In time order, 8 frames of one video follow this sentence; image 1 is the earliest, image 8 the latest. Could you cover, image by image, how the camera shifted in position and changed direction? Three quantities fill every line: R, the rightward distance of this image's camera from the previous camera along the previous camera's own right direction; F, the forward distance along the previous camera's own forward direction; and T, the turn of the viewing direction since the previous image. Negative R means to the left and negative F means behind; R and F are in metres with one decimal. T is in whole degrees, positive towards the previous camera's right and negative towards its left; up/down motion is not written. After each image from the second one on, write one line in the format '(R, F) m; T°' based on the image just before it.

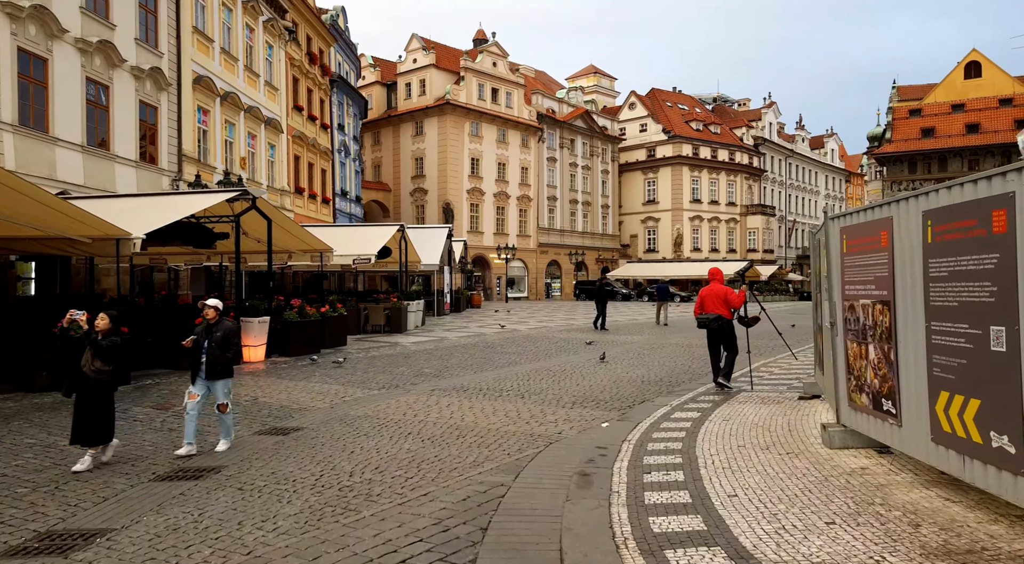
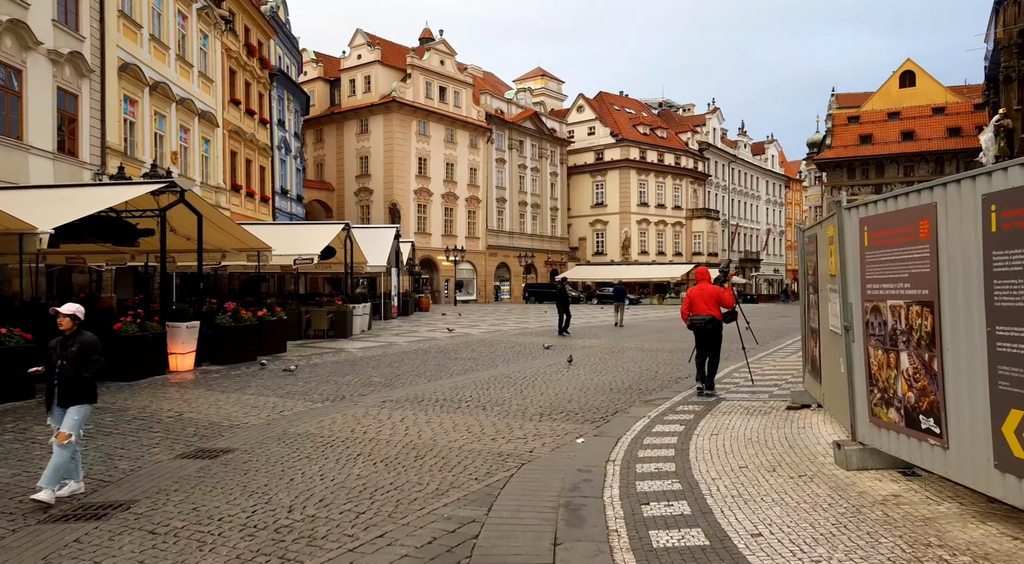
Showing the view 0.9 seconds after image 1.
(-0.2, +1.0) m; +4°
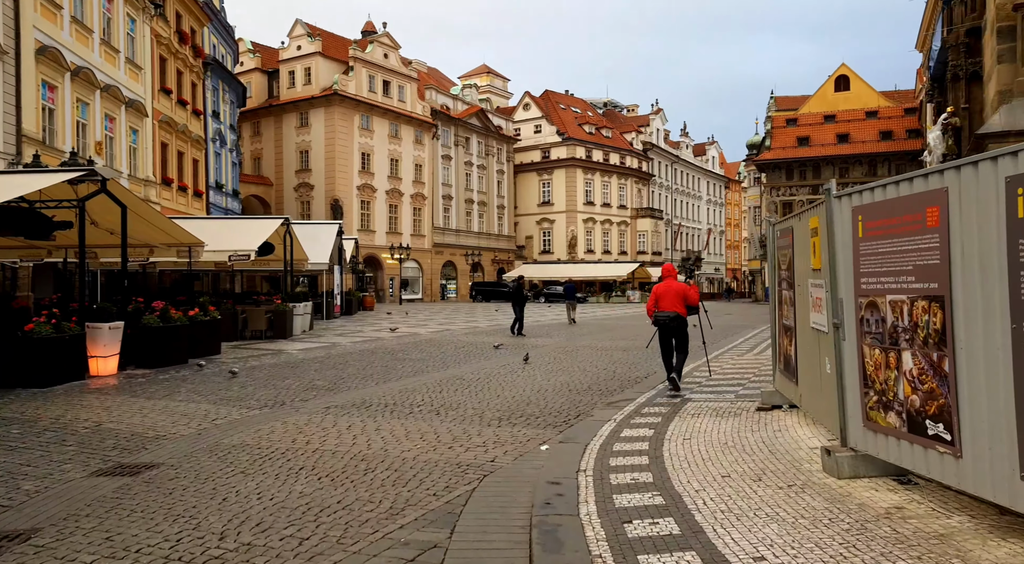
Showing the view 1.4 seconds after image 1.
(-0.1, +0.6) m; +4°
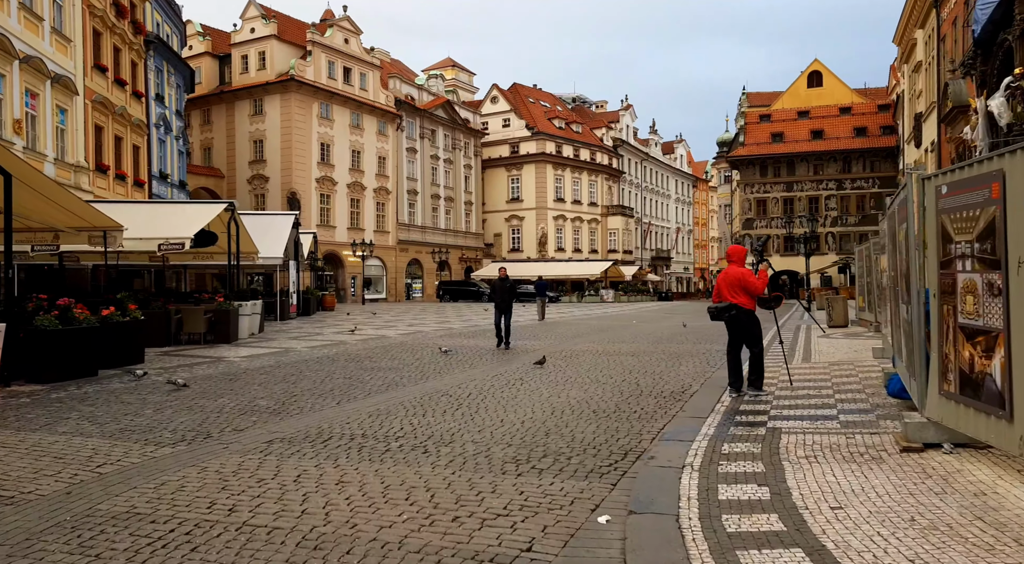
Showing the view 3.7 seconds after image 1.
(-0.5, +2.7) m; +3°
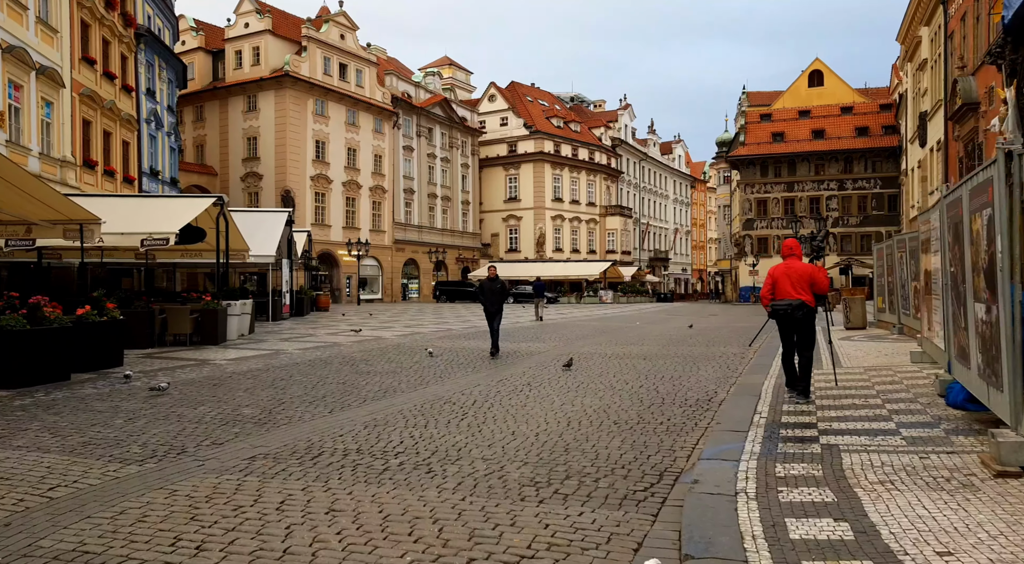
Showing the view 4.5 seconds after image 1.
(-0.2, +0.9) m; 0°
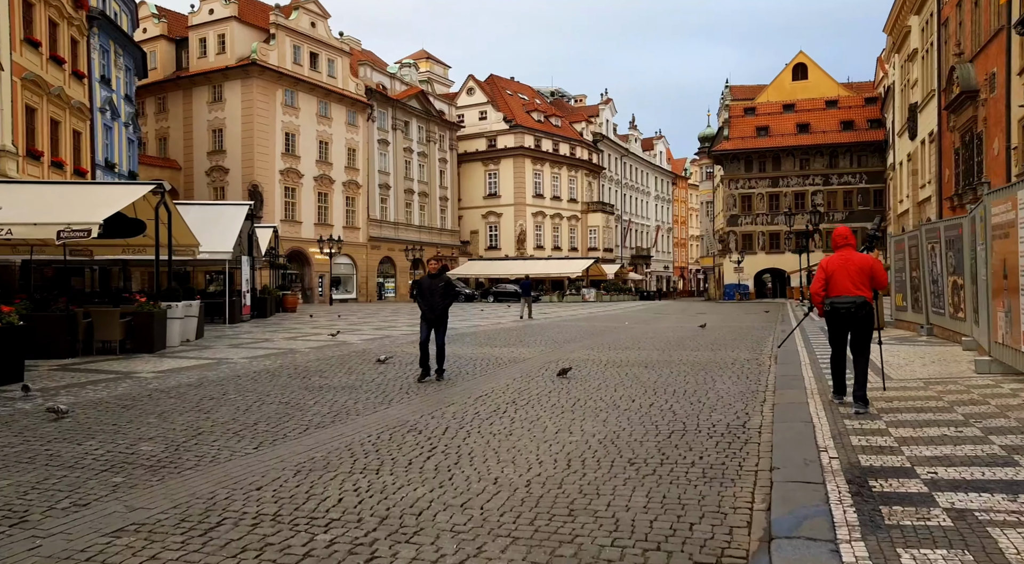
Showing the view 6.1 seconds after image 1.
(0.0, +1.9) m; +1°
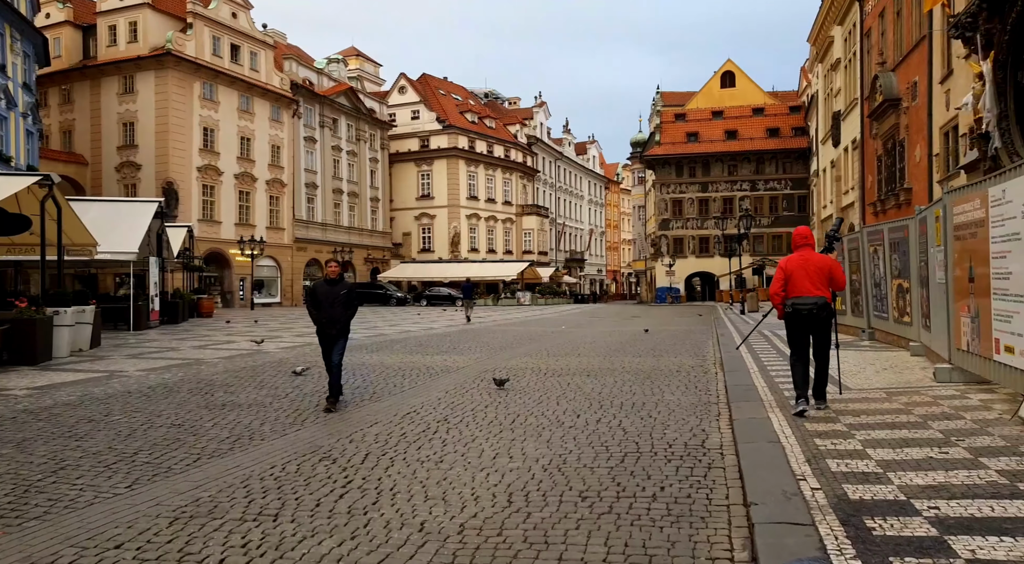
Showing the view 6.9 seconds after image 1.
(0.0, +0.9) m; +5°
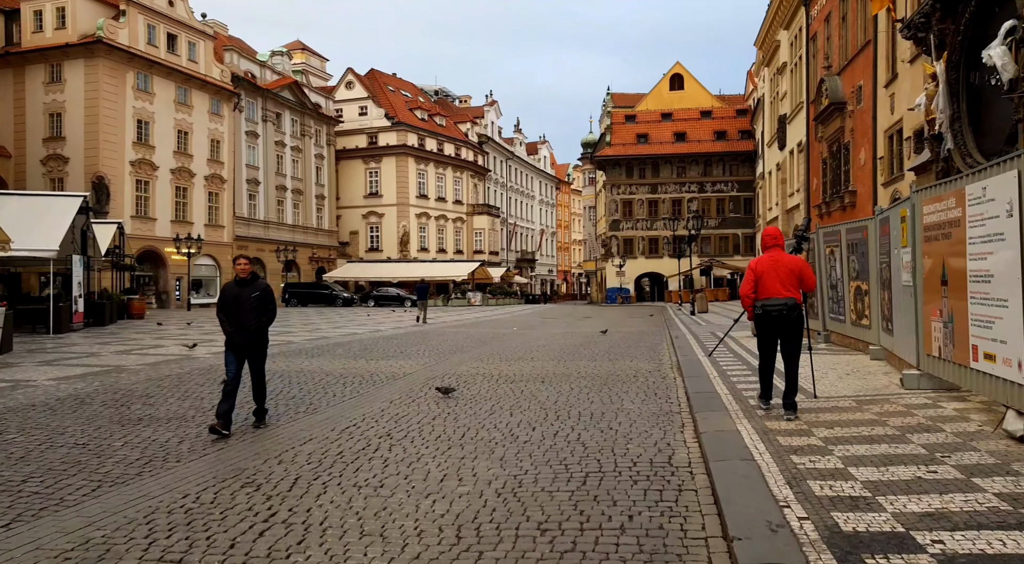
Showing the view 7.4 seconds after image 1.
(0.0, +0.6) m; +4°
